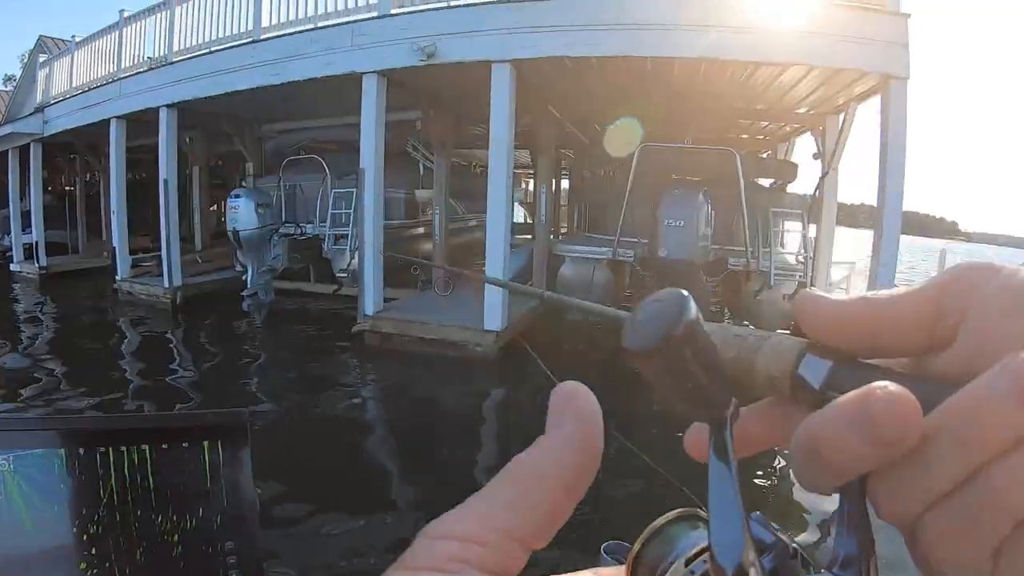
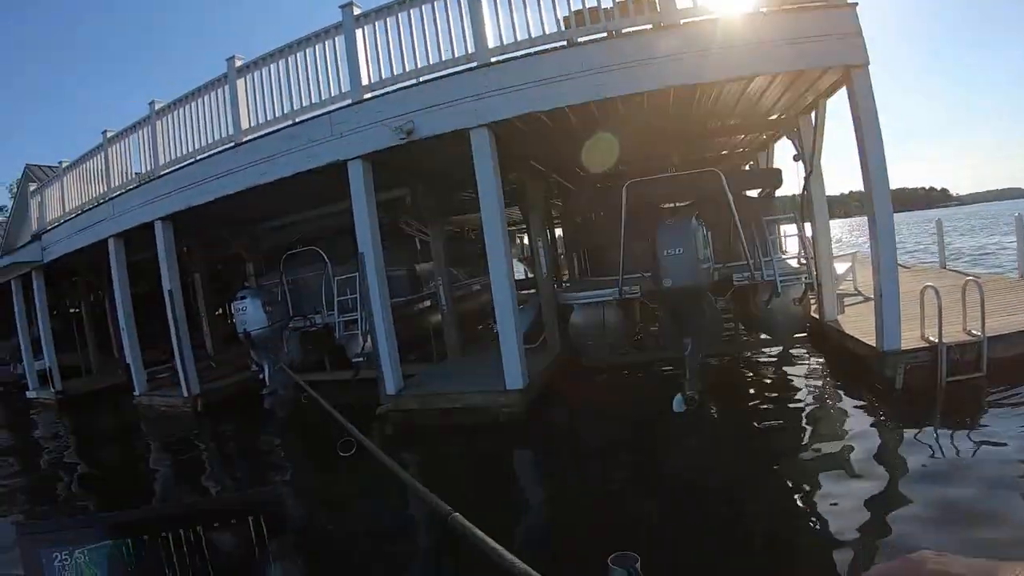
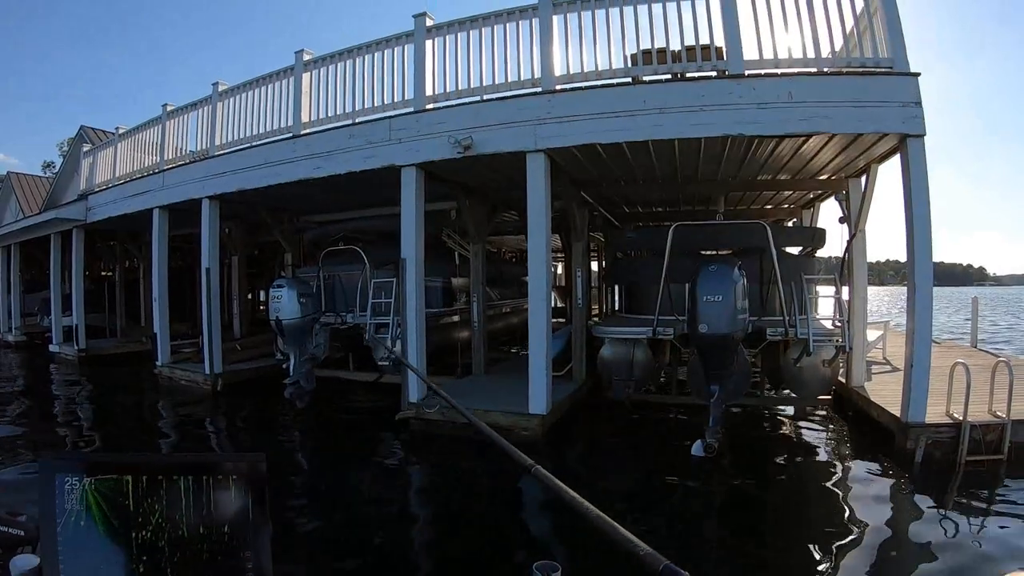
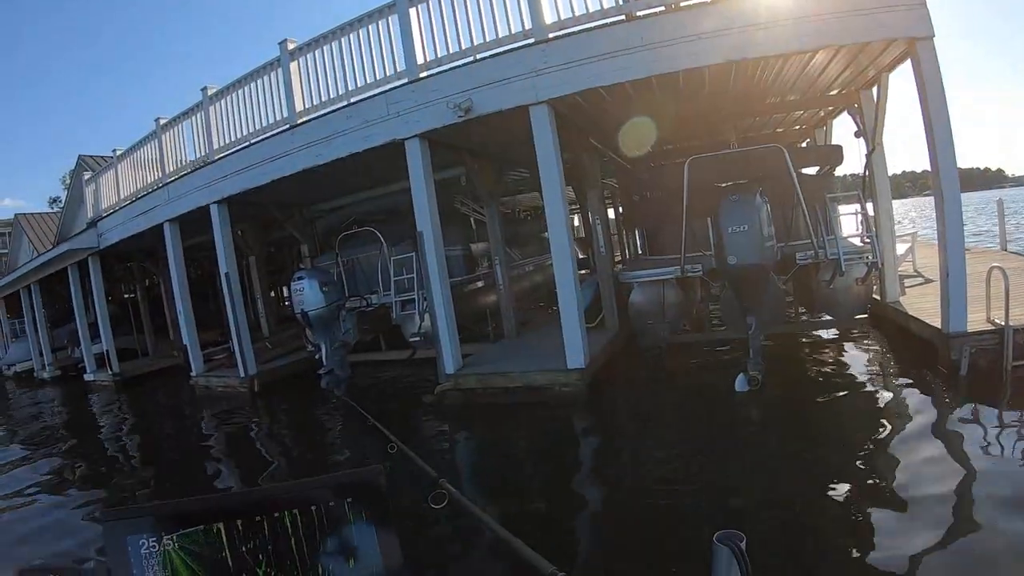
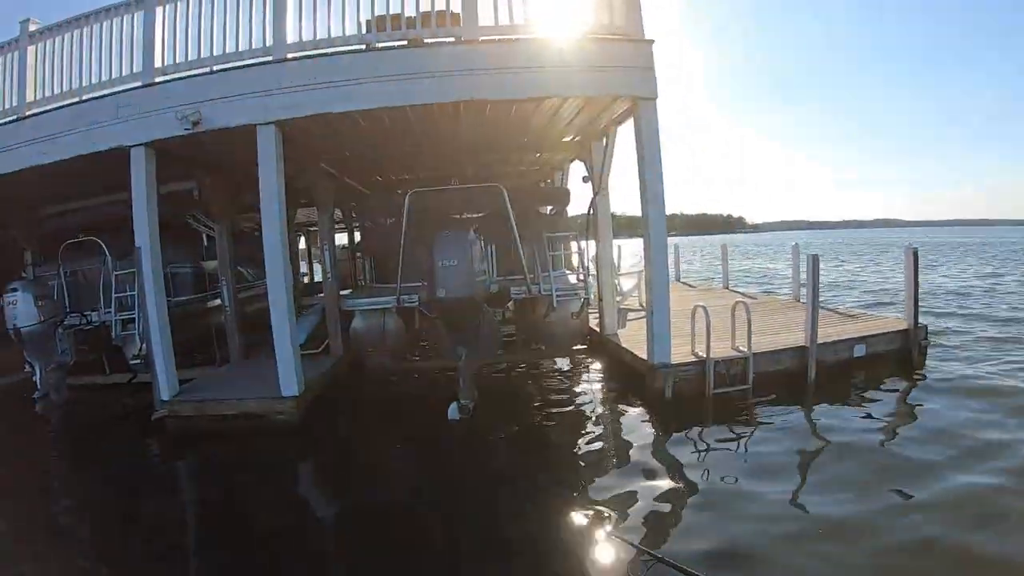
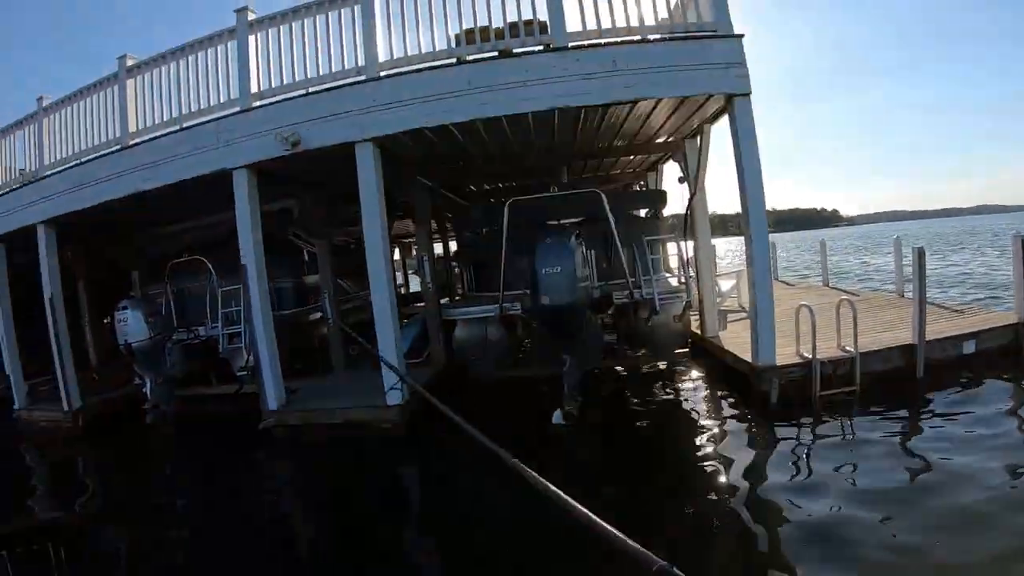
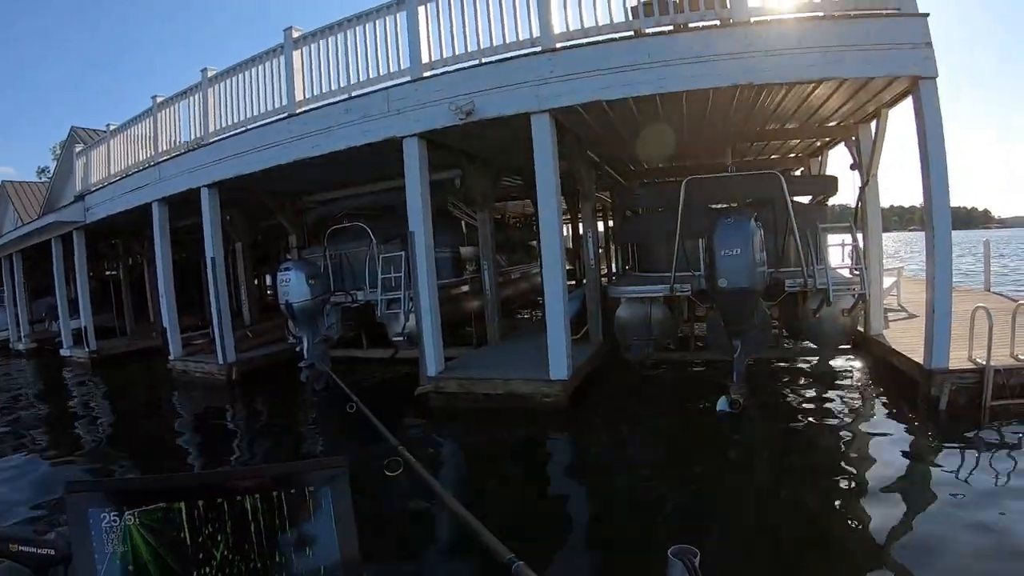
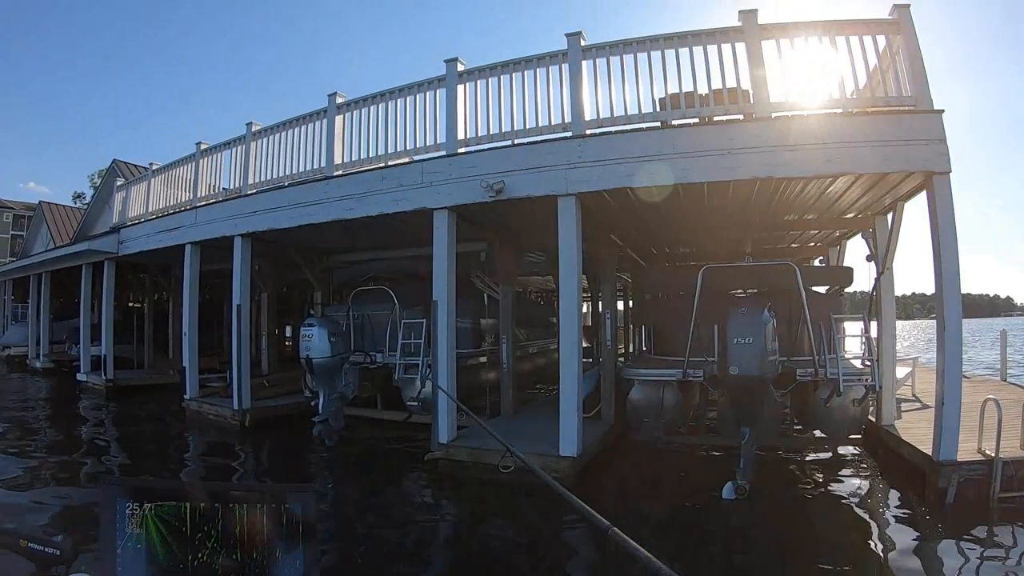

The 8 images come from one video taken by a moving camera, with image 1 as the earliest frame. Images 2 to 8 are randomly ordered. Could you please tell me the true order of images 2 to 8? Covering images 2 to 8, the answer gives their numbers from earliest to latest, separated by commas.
5, 6, 2, 4, 7, 3, 8
